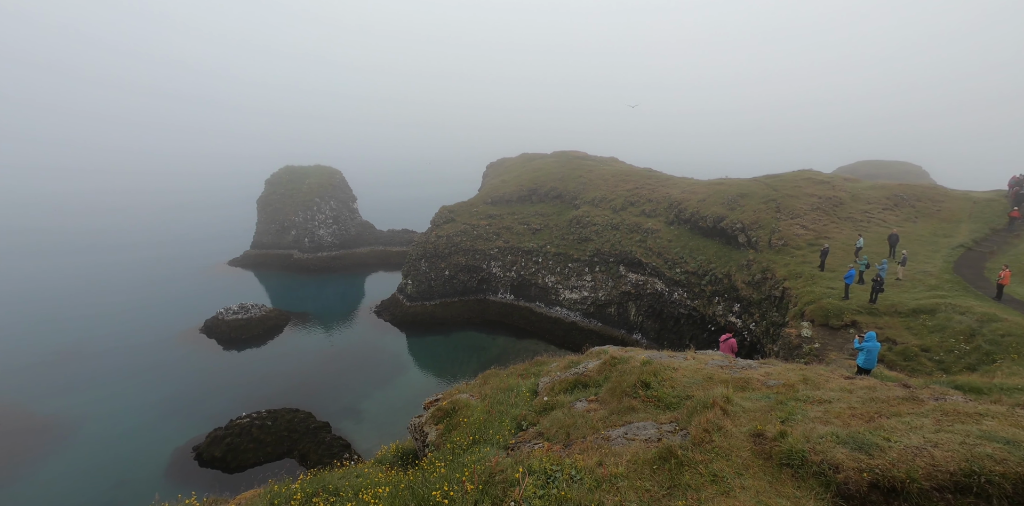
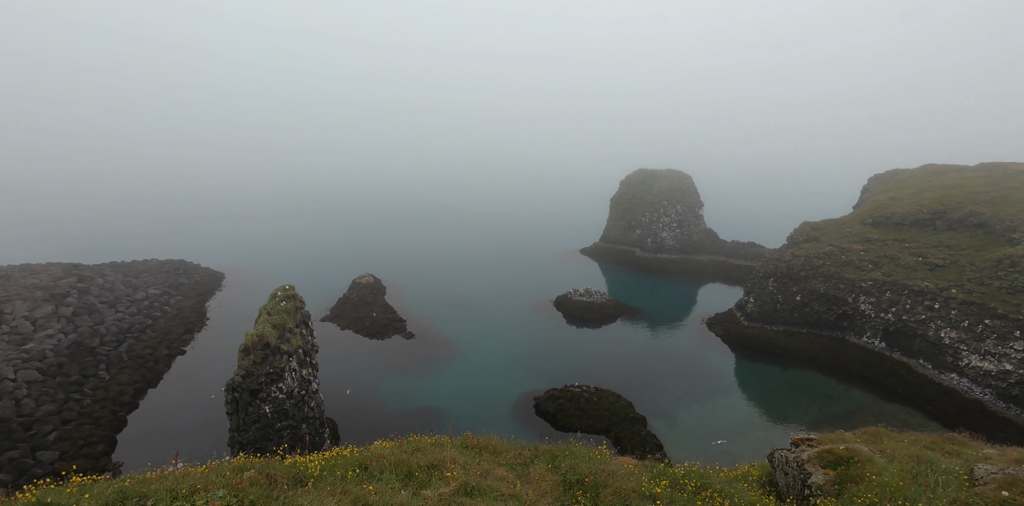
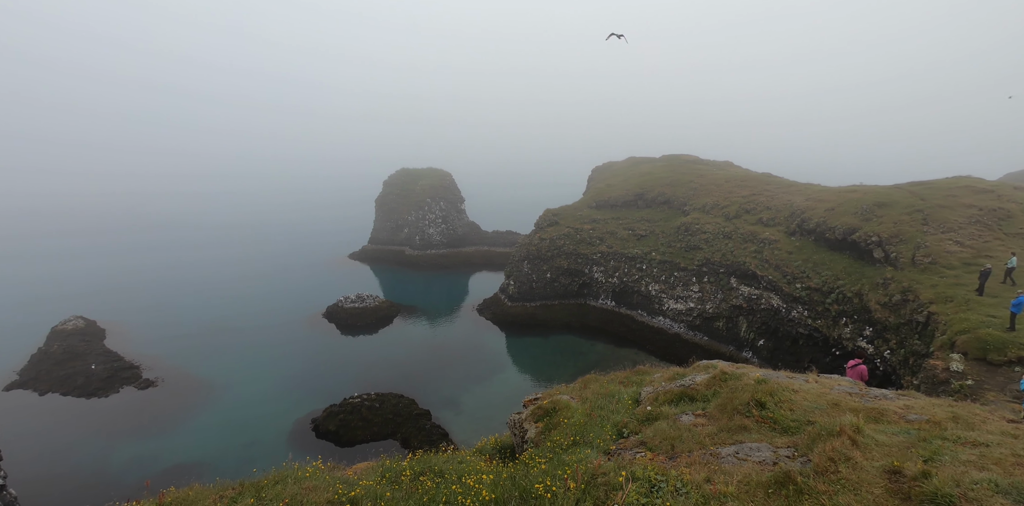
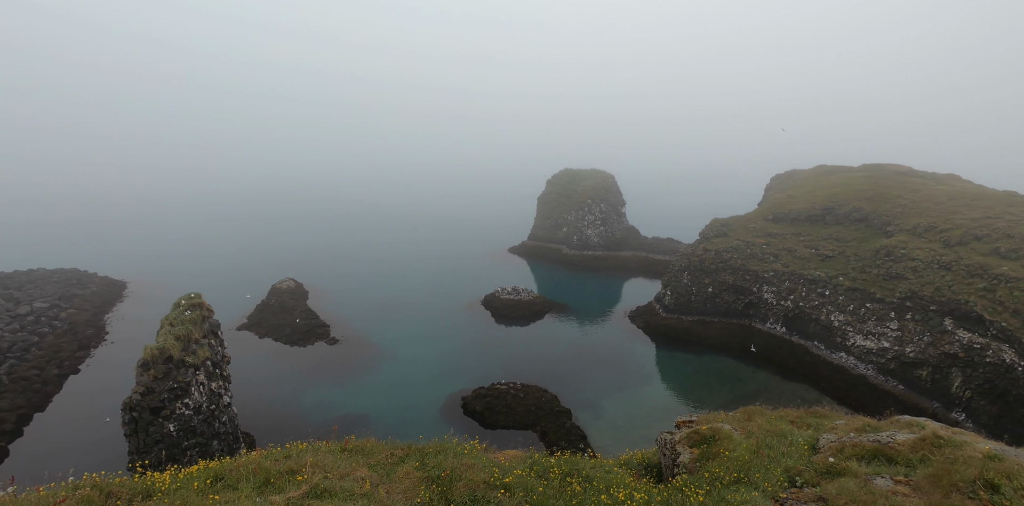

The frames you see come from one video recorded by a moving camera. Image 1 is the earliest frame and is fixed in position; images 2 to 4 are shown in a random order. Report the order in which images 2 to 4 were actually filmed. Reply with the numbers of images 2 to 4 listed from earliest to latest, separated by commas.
3, 4, 2
